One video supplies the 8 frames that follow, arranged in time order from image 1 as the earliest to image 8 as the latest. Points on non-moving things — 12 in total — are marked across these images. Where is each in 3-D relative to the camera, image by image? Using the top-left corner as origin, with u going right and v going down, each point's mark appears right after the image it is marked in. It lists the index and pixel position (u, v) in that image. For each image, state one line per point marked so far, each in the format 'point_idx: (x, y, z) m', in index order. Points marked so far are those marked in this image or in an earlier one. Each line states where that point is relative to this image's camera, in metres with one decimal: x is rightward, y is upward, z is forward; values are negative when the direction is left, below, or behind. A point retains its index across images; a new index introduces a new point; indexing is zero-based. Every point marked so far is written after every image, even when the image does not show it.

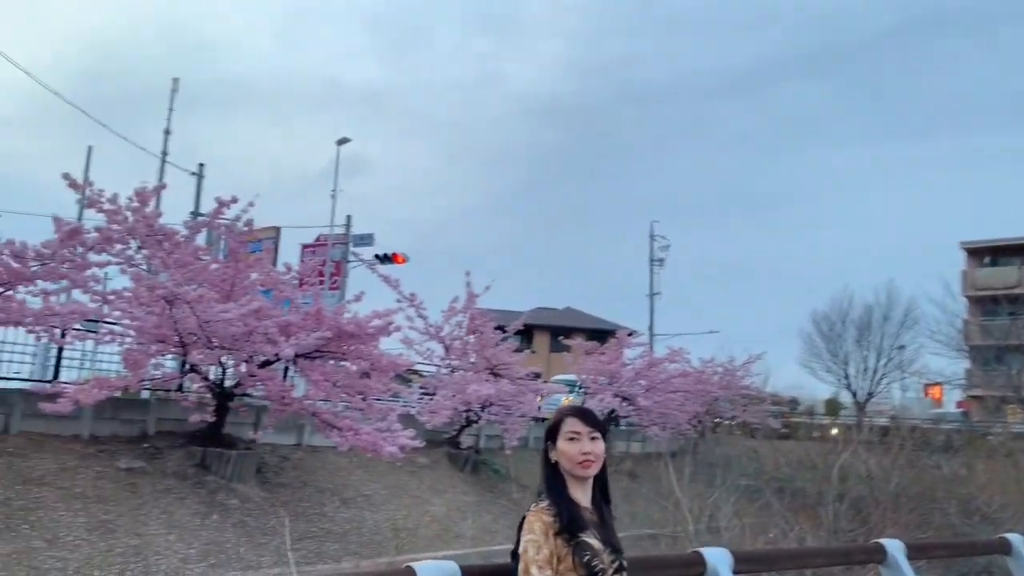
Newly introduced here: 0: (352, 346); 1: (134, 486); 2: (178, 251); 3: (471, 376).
0: (-1.9, -0.7, +10.3) m
1: (-4.1, -2.1, +9.6) m
2: (-3.6, +0.4, +9.6) m
3: (-0.7, -1.4, +14.5) m
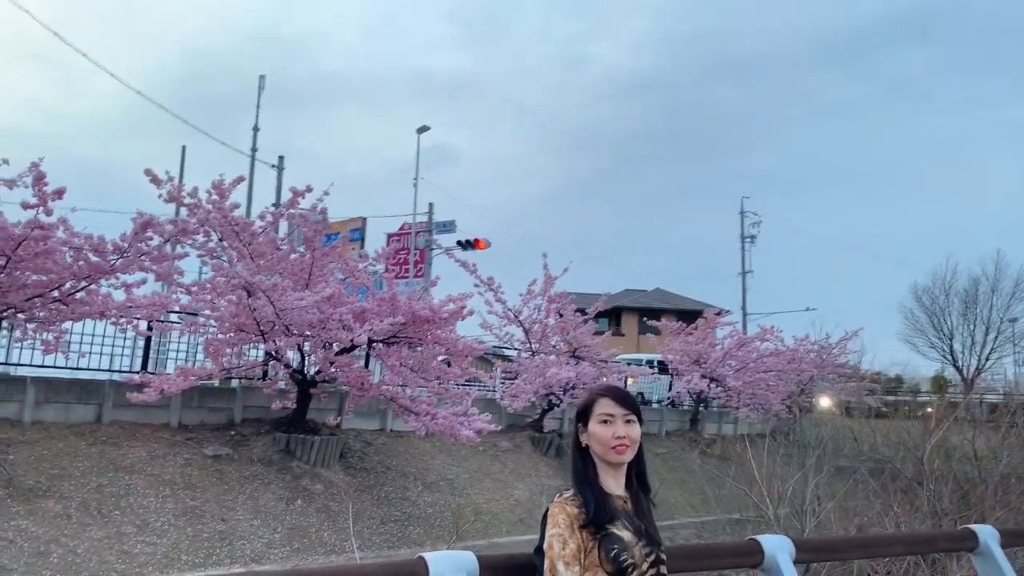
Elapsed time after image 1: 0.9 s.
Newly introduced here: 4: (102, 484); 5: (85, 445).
0: (-1.0, -0.5, +10.3) m
1: (-3.2, -2.0, +9.9) m
2: (-2.8, +0.5, +9.7) m
3: (+0.7, -1.2, +14.3) m
4: (-4.0, -1.9, +8.8) m
5: (-4.5, -1.6, +9.3) m
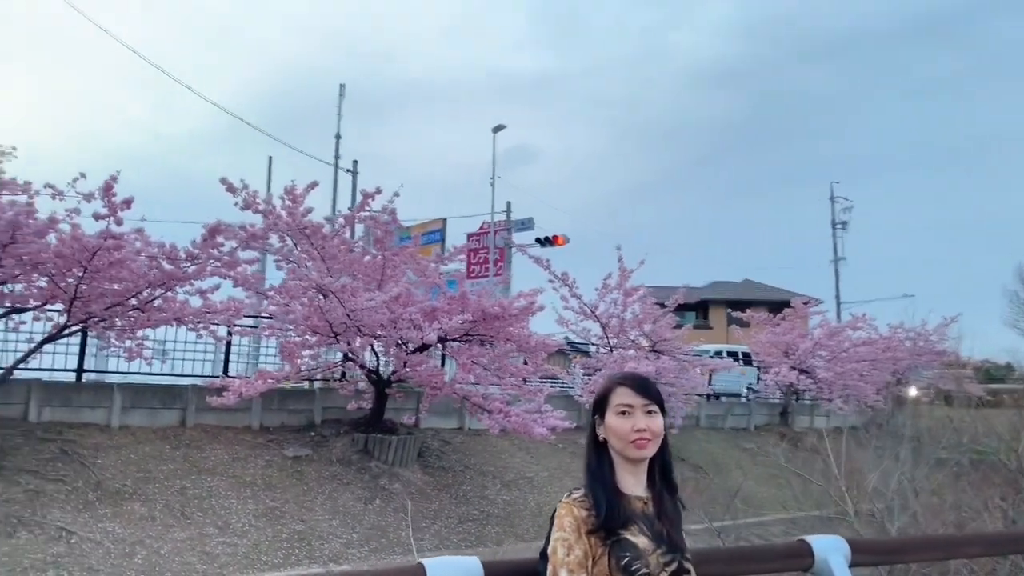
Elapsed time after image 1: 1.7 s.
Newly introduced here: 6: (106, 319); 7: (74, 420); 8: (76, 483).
0: (-0.2, -0.5, +10.2) m
1: (-2.4, -2.1, +10.0) m
2: (-2.1, +0.5, +9.8) m
3: (+1.9, -1.0, +14.1) m
4: (-3.3, -2.0, +9.0) m
5: (-3.7, -1.7, +9.5) m
6: (-3.7, -0.3, +8.1) m
7: (-4.6, -1.4, +9.4) m
8: (-4.1, -1.8, +8.4) m
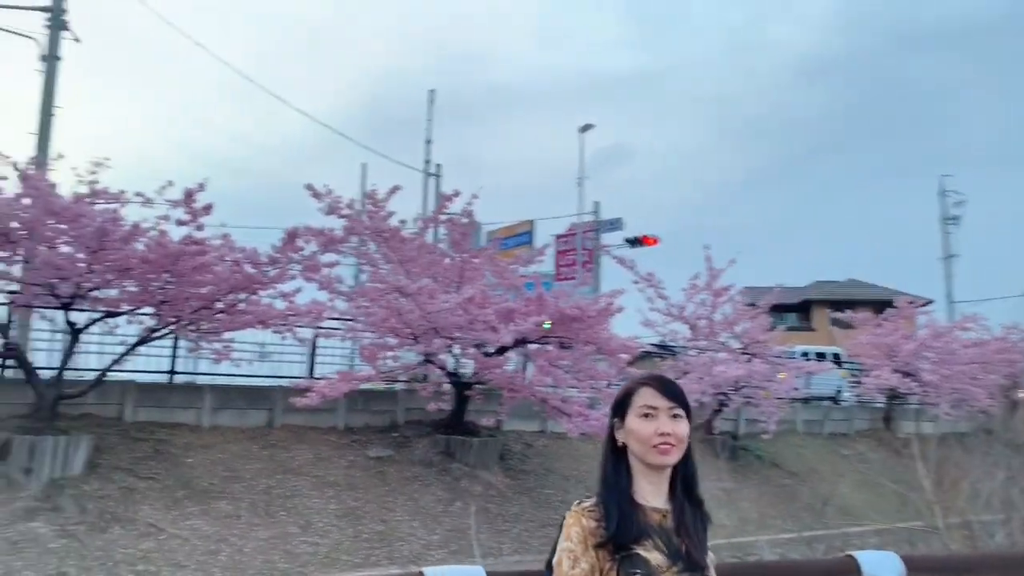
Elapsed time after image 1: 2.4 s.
0: (+0.7, -0.5, +10.0) m
1: (-1.5, -2.1, +10.1) m
2: (-1.2, +0.4, +9.9) m
3: (+3.2, -1.1, +13.7) m
4: (-2.5, -2.0, +9.2) m
5: (-2.8, -1.8, +9.8) m
6: (-3.0, -0.3, +8.4) m
7: (-3.8, -1.4, +9.7) m
8: (-3.4, -1.9, +8.7) m
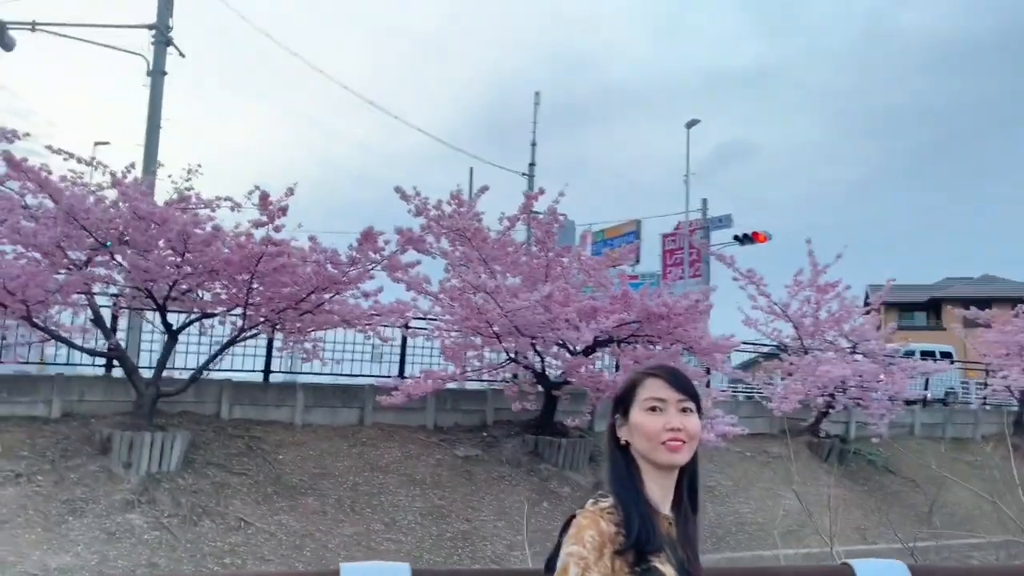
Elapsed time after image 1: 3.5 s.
0: (+1.7, -0.4, +9.7) m
1: (-0.5, -2.1, +10.1) m
2: (-0.3, +0.5, +9.8) m
3: (+4.6, -1.0, +13.0) m
4: (-1.6, -2.0, +9.3) m
5: (-1.9, -1.8, +9.9) m
6: (-2.2, -0.3, +8.6) m
7: (-2.8, -1.5, +10.0) m
8: (-2.6, -1.9, +8.9) m
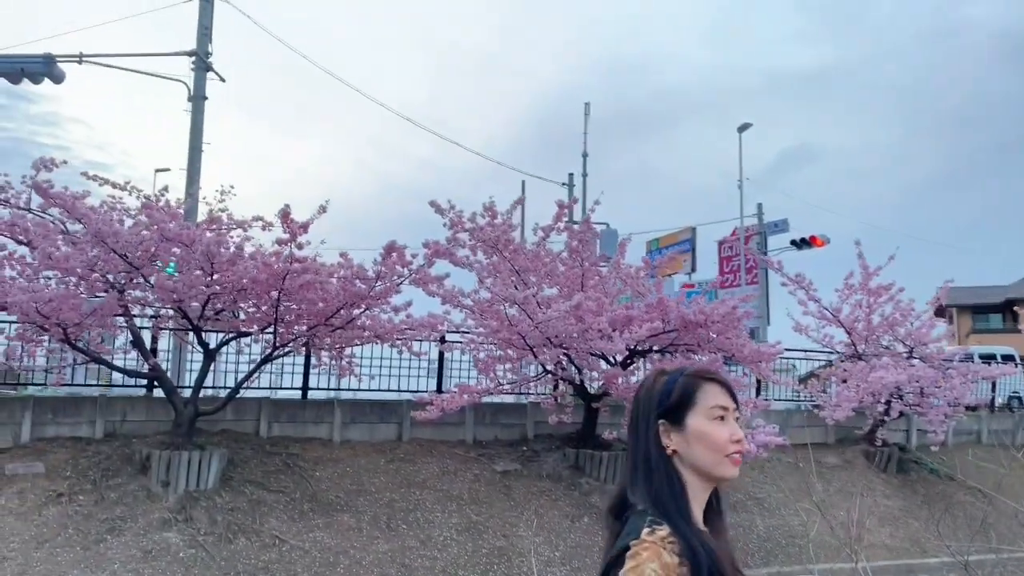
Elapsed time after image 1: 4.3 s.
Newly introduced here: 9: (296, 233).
0: (+2.0, -0.5, +9.5) m
1: (-0.1, -2.2, +10.0) m
2: (+0.1, +0.3, +9.8) m
3: (+5.2, -1.0, +12.6) m
4: (-1.2, -2.2, +9.3) m
5: (-1.4, -1.9, +9.9) m
6: (-1.9, -0.5, +8.6) m
7: (-2.4, -1.7, +10.1) m
8: (-2.2, -2.1, +8.9) m
9: (-1.8, +0.4, +7.2) m
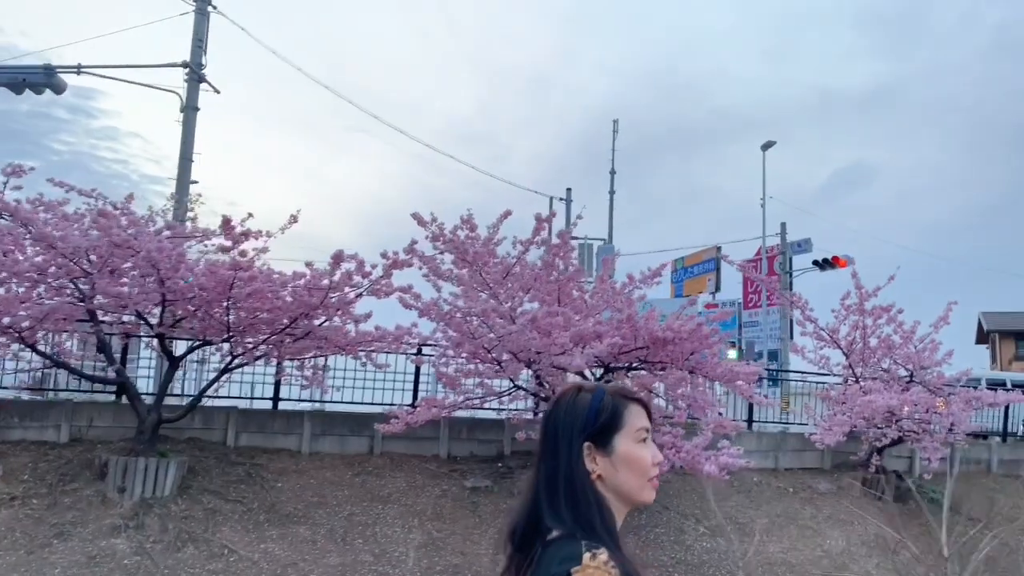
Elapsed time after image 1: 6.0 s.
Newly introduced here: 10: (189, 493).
0: (+1.7, -0.7, +9.3) m
1: (-0.4, -2.4, +9.8) m
2: (-0.2, +0.2, +9.6) m
3: (+5.0, -1.3, +12.1) m
4: (-1.6, -2.3, +9.2) m
5: (-1.8, -2.1, +9.8) m
6: (-2.3, -0.6, +8.6) m
7: (-2.7, -1.8, +10.0) m
8: (-2.6, -2.2, +8.9) m
9: (-2.2, +0.4, +7.2) m
10: (-3.2, -2.0, +8.8) m
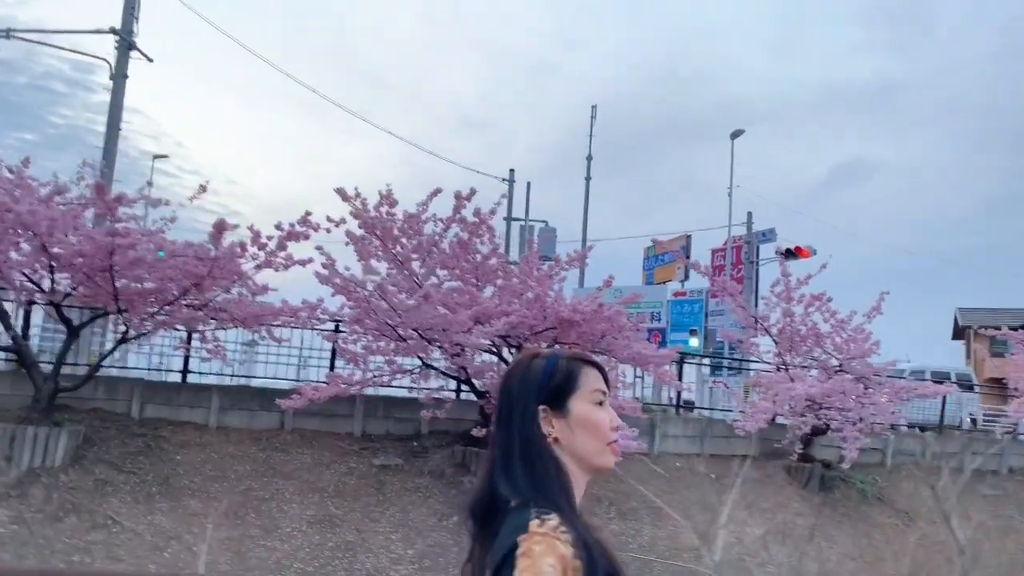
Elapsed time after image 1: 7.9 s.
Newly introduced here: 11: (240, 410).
0: (+0.7, -0.5, +9.2) m
1: (-1.4, -2.1, +9.7) m
2: (-1.2, +0.4, +9.5) m
3: (+4.0, -1.2, +12.1) m
4: (-2.6, -2.0, +9.1) m
5: (-2.8, -1.8, +9.7) m
6: (-3.3, -0.3, +8.4) m
7: (-3.8, -1.5, +9.9) m
8: (-3.6, -1.9, +8.8) m
9: (-3.1, +0.6, +7.1) m
10: (-4.2, -1.7, +8.7) m
11: (-3.1, -1.4, +10.1) m
